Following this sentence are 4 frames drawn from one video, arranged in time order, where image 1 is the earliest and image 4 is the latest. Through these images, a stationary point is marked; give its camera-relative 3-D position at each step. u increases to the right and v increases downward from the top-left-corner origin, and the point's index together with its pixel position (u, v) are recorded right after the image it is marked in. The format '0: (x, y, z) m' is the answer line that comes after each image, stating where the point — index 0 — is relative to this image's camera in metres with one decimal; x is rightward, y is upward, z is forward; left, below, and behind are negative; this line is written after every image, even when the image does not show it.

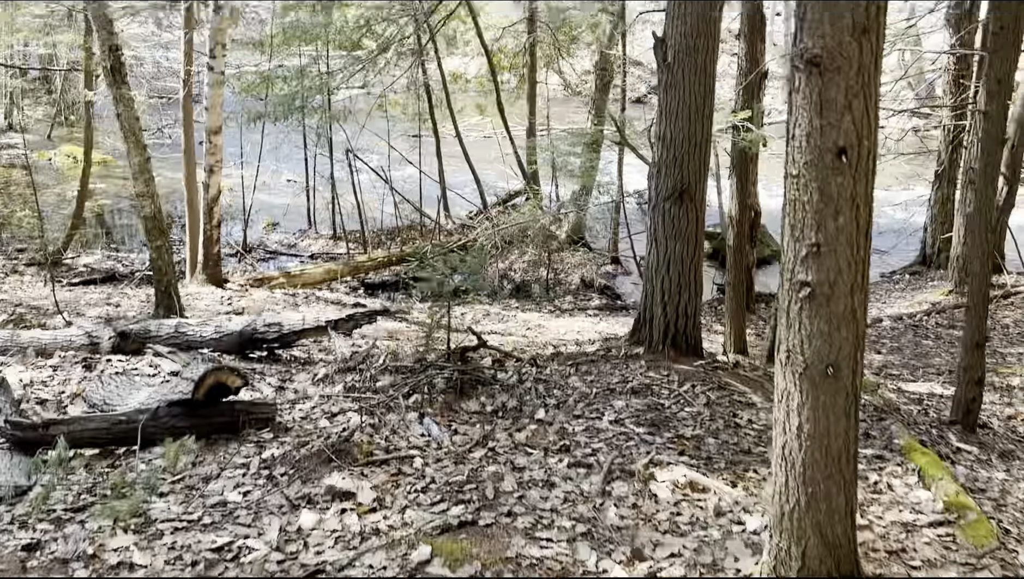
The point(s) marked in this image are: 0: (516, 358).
0: (0.0, -0.3, +3.9) m
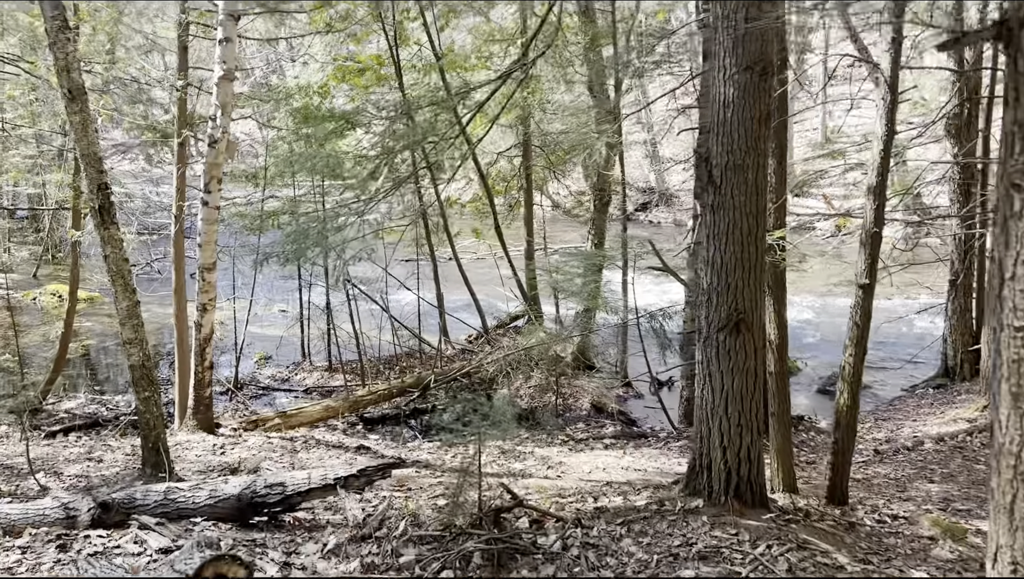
0: (+0.2, -0.9, +3.5) m
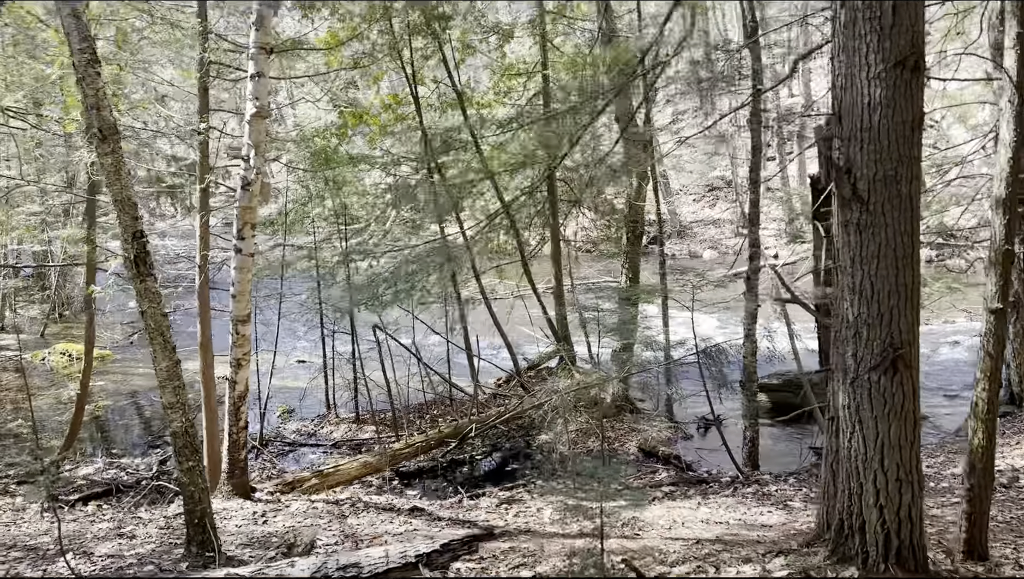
0: (+0.6, -1.0, +3.0) m
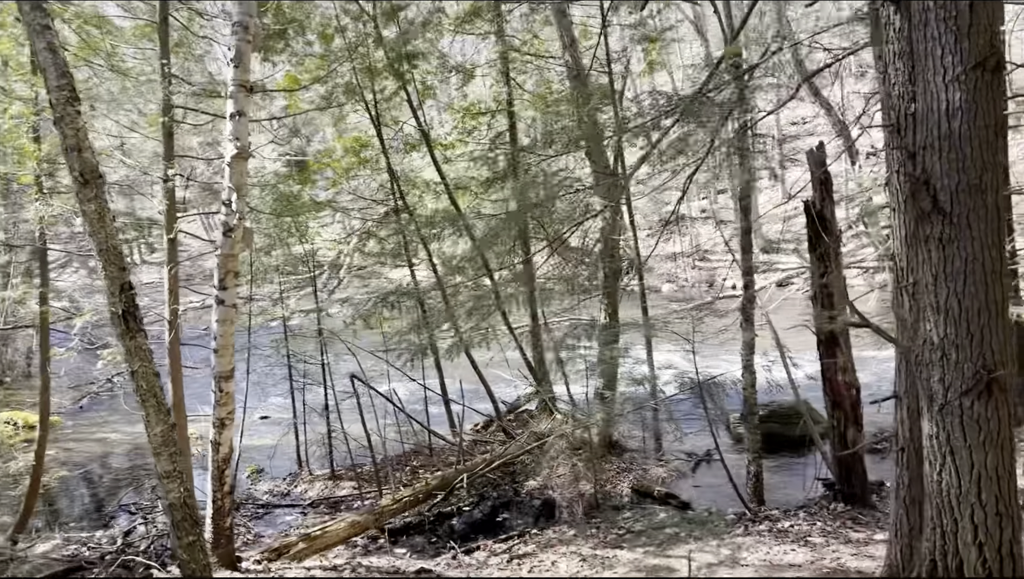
0: (+0.8, -1.1, +2.7) m
